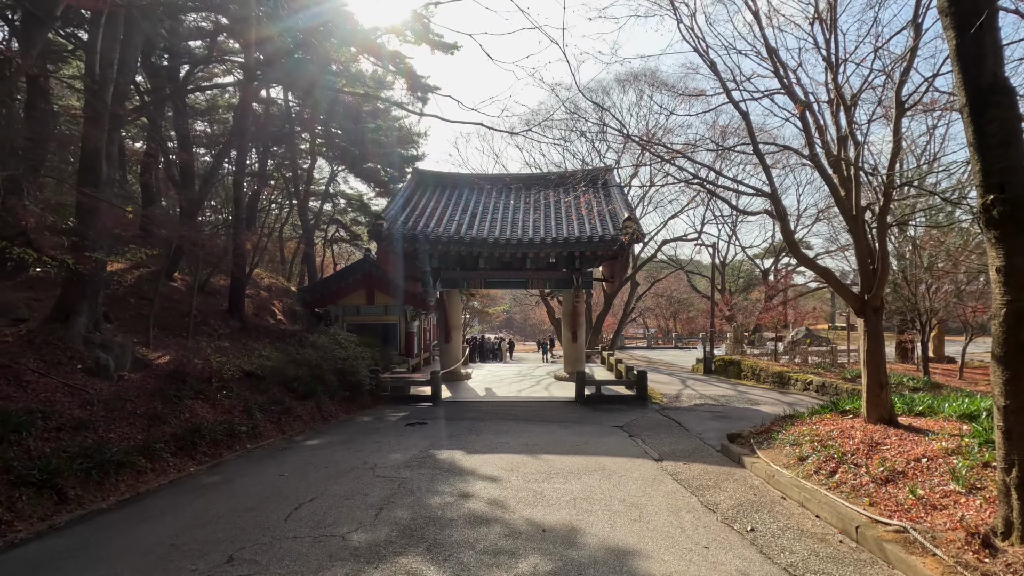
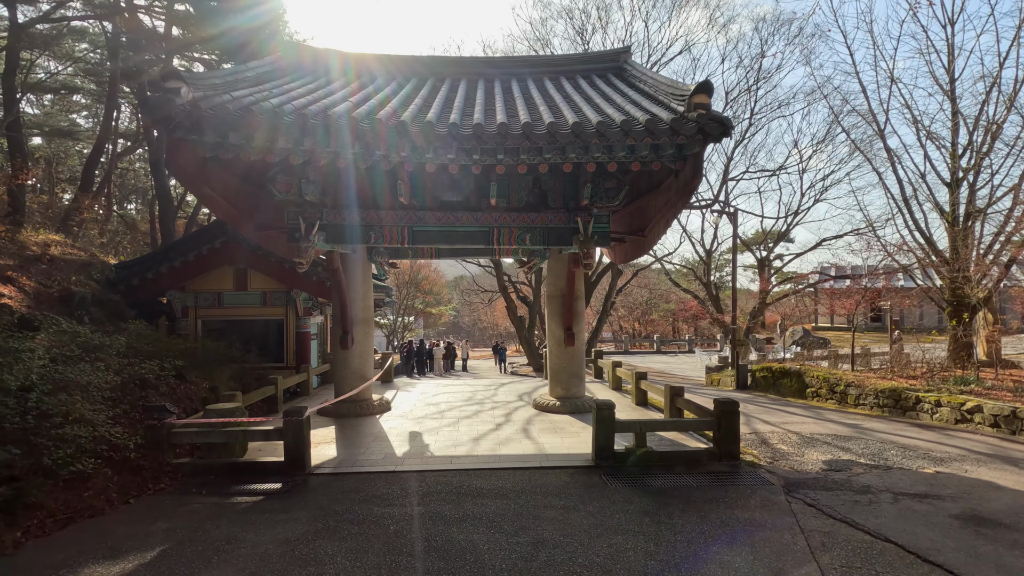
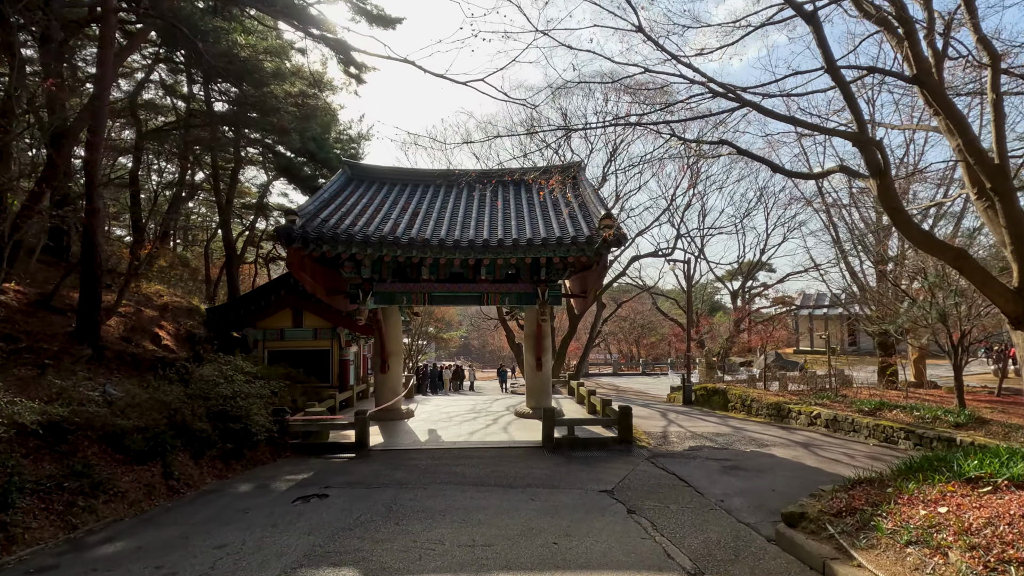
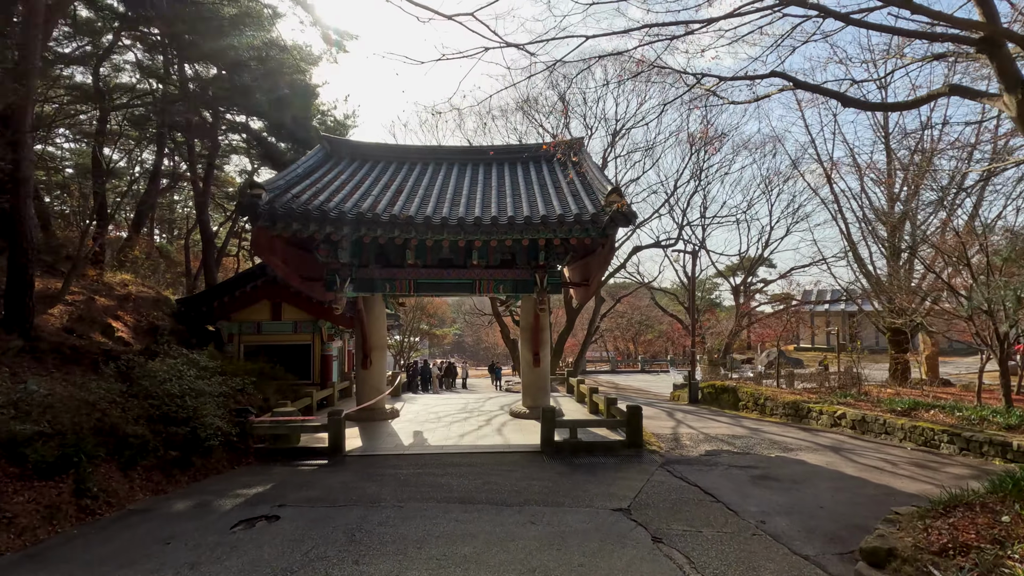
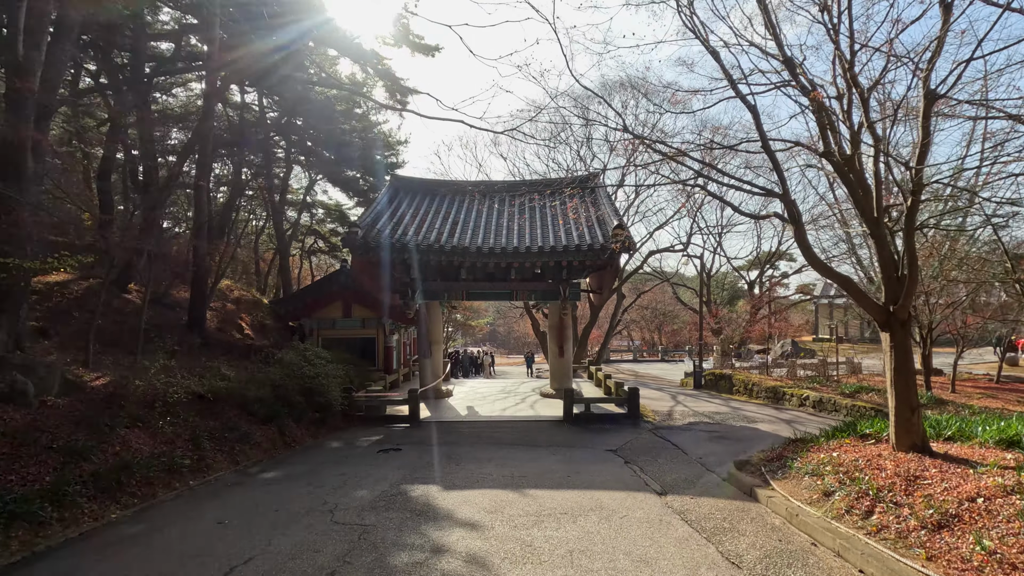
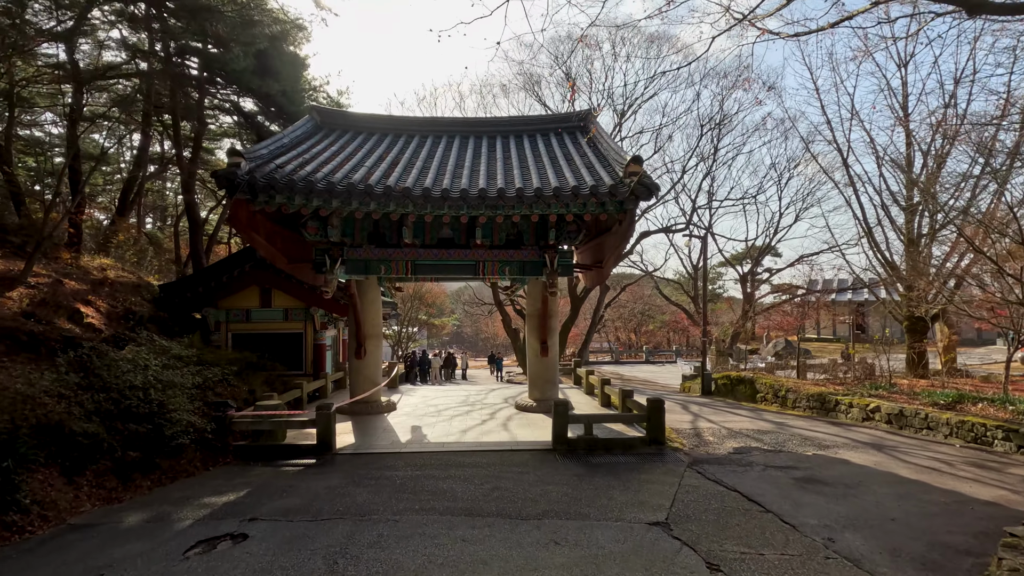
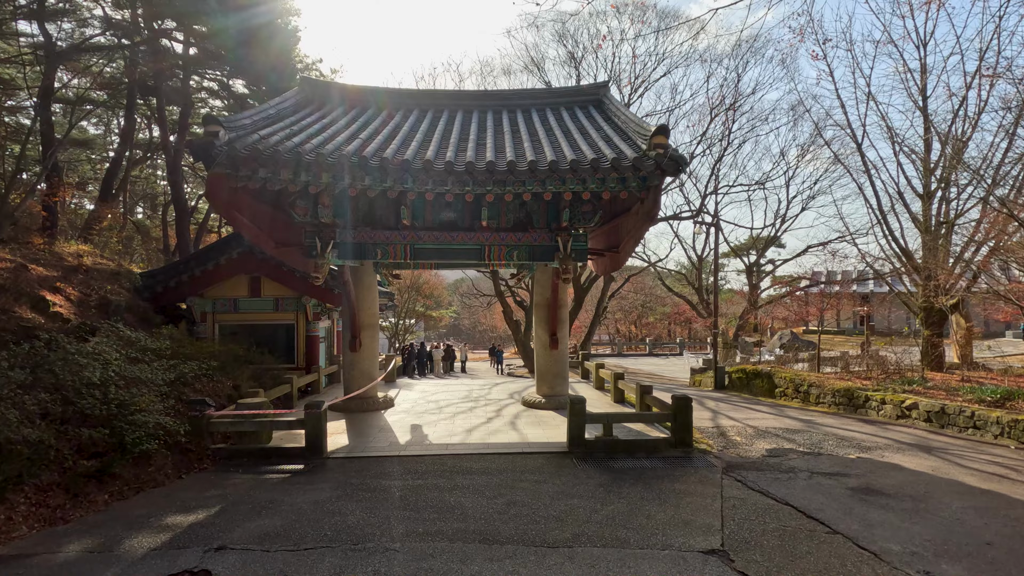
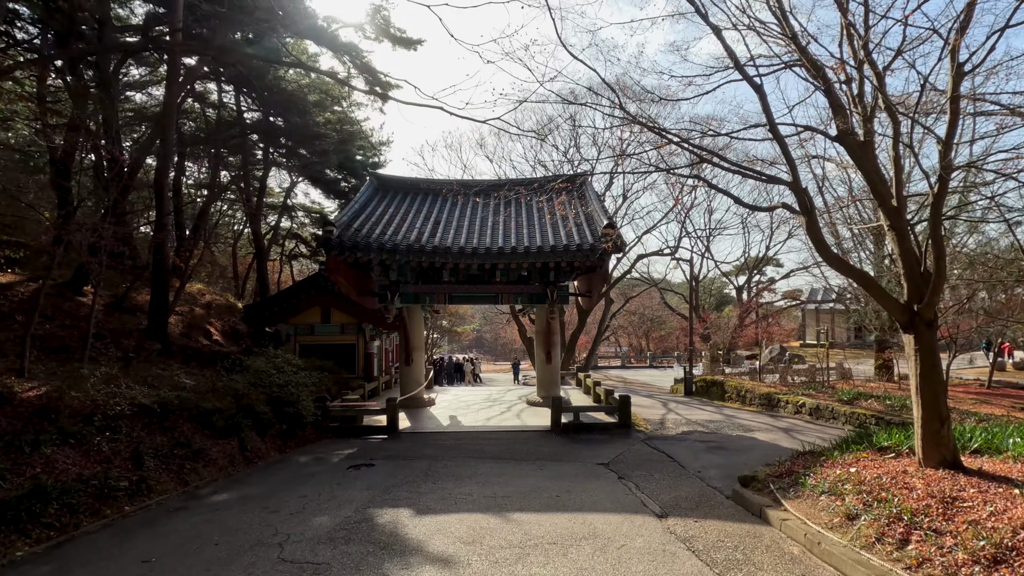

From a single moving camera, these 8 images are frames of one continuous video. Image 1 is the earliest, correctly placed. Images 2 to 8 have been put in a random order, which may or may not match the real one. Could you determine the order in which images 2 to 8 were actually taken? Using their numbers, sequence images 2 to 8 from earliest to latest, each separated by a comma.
5, 8, 3, 4, 6, 7, 2
